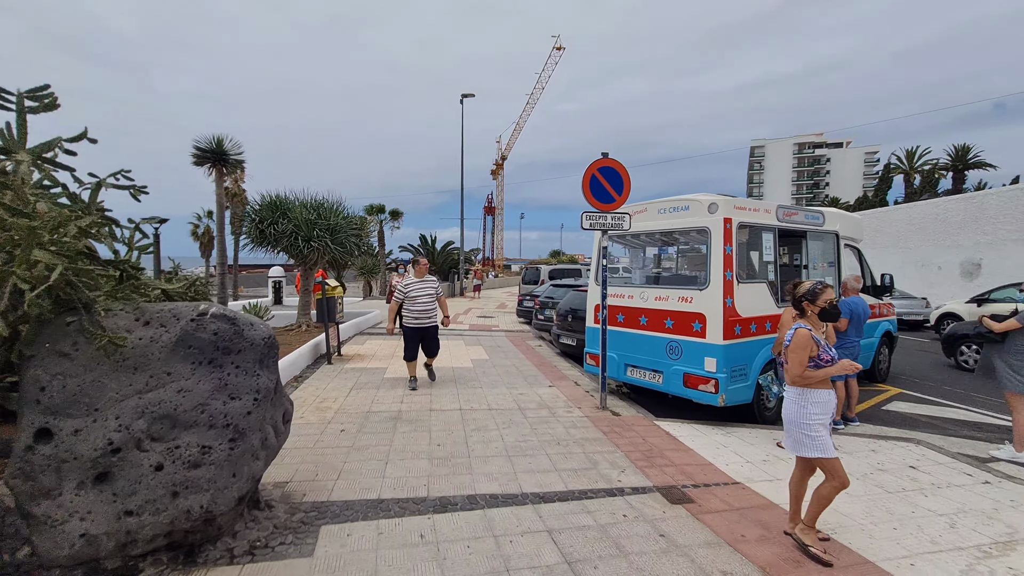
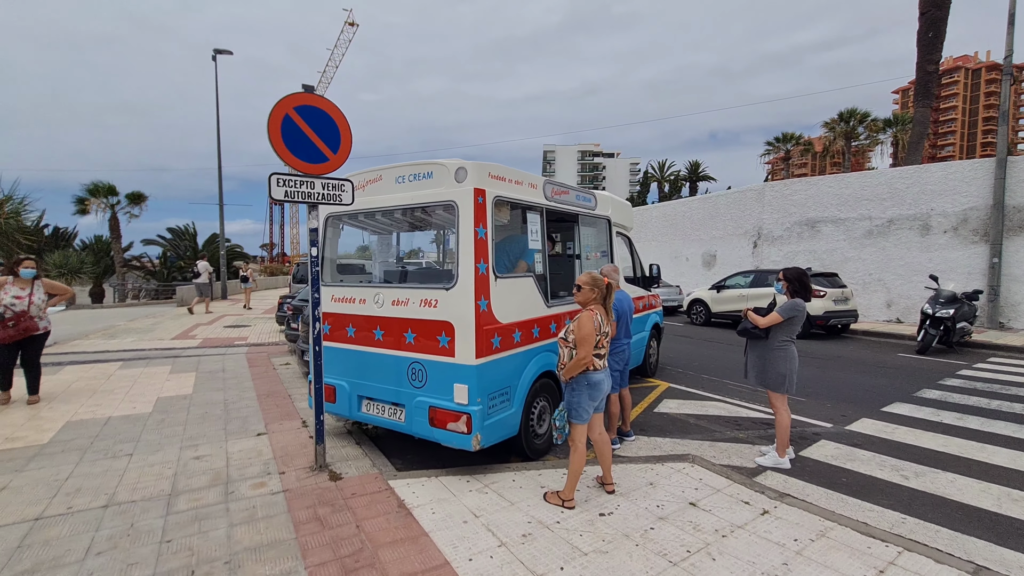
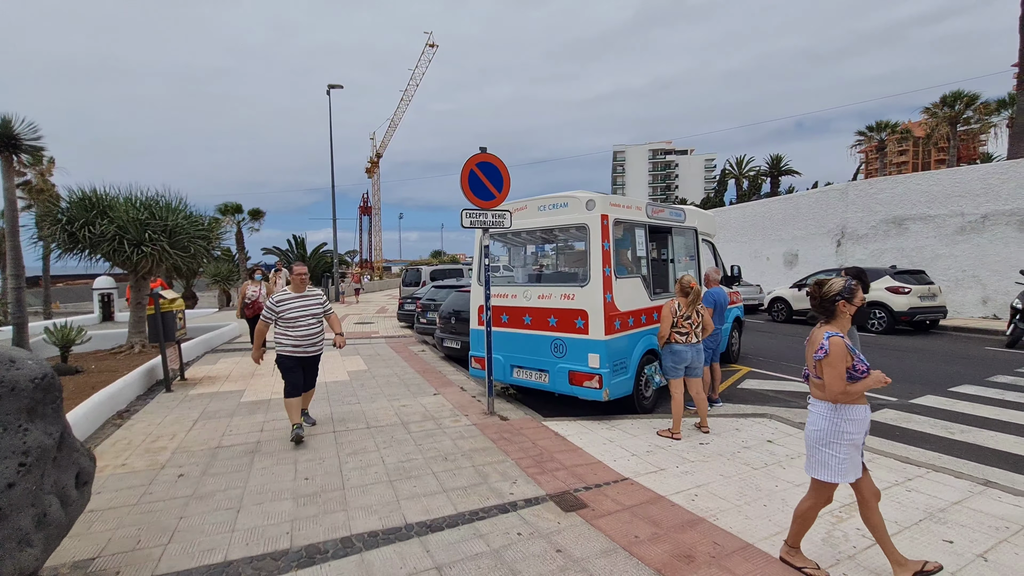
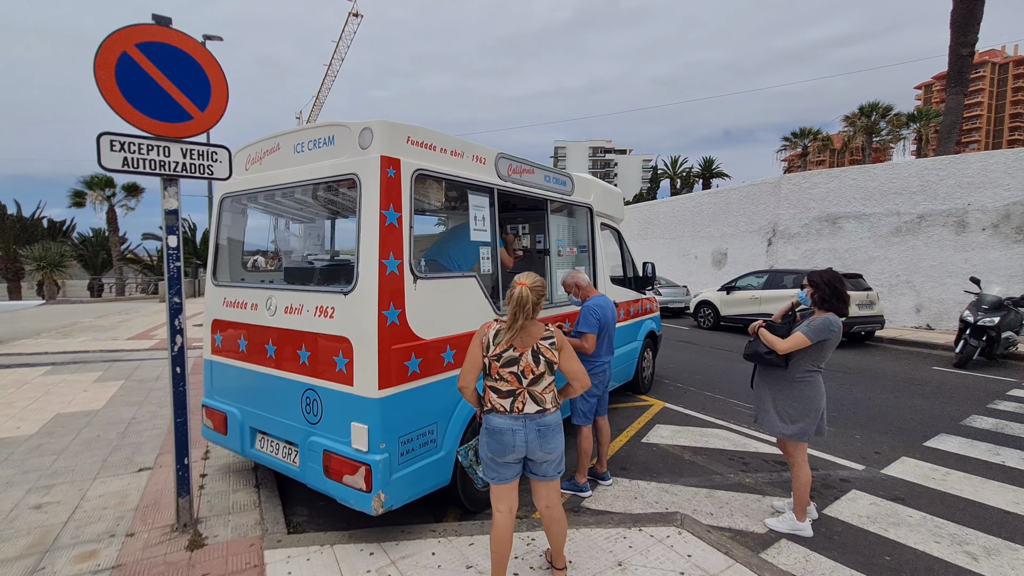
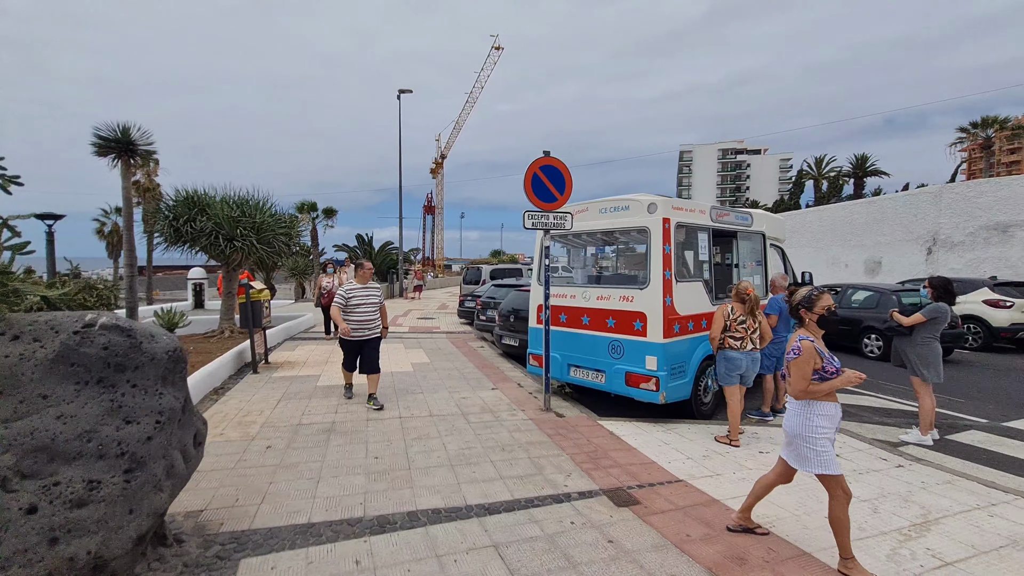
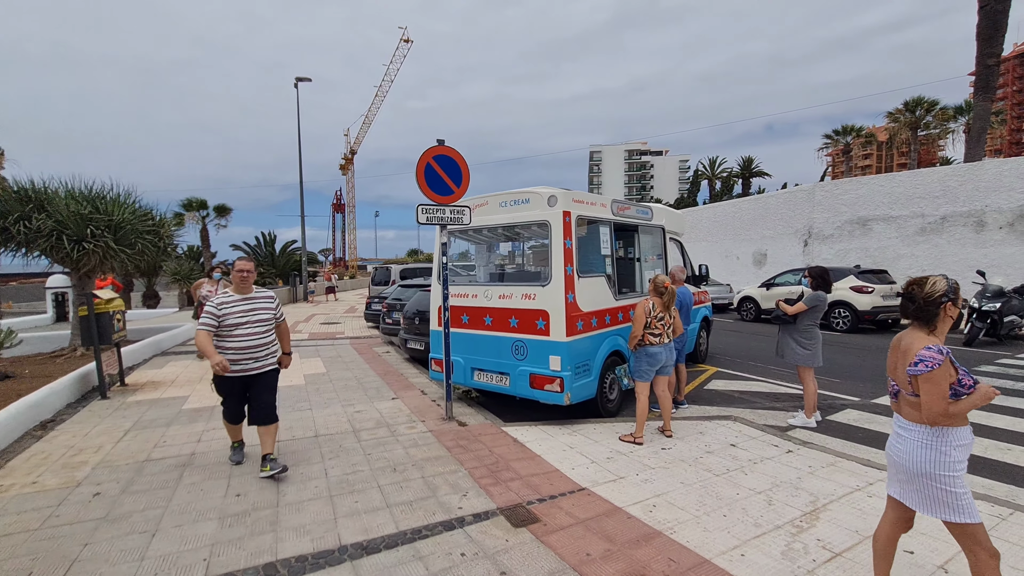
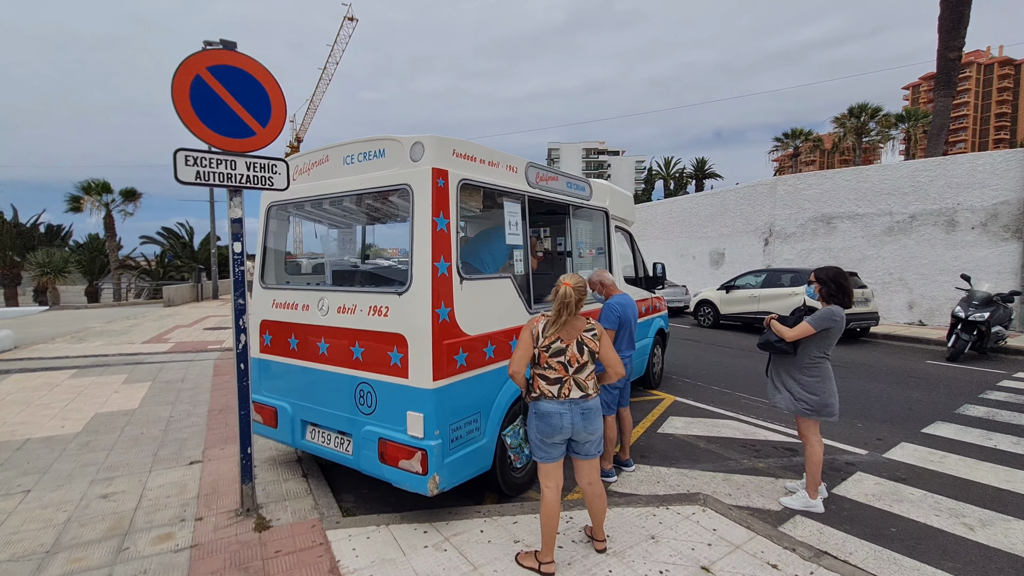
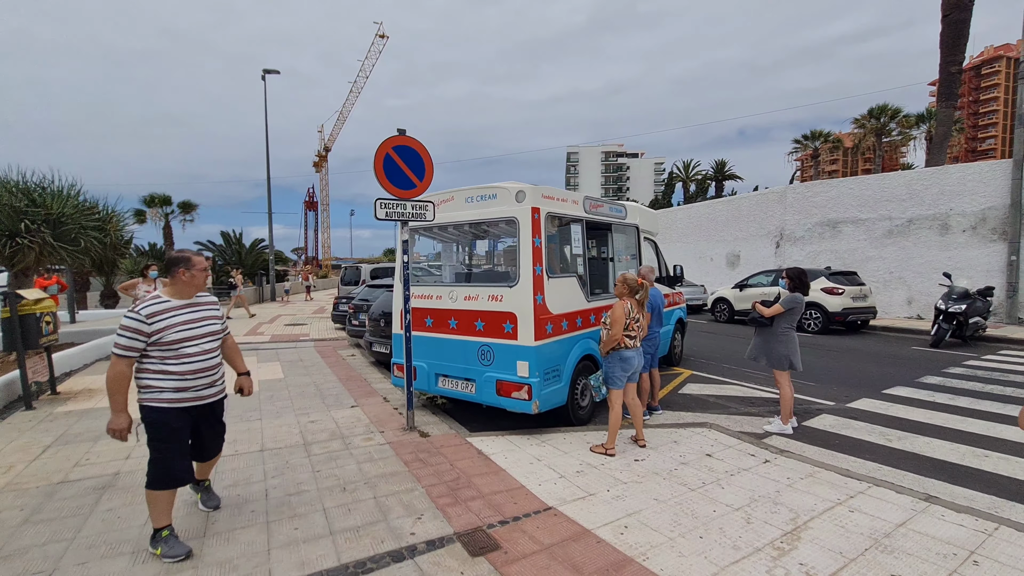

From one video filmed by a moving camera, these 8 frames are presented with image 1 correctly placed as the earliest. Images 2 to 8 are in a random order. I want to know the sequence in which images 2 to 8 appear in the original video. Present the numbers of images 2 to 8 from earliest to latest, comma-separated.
5, 3, 6, 8, 2, 7, 4
